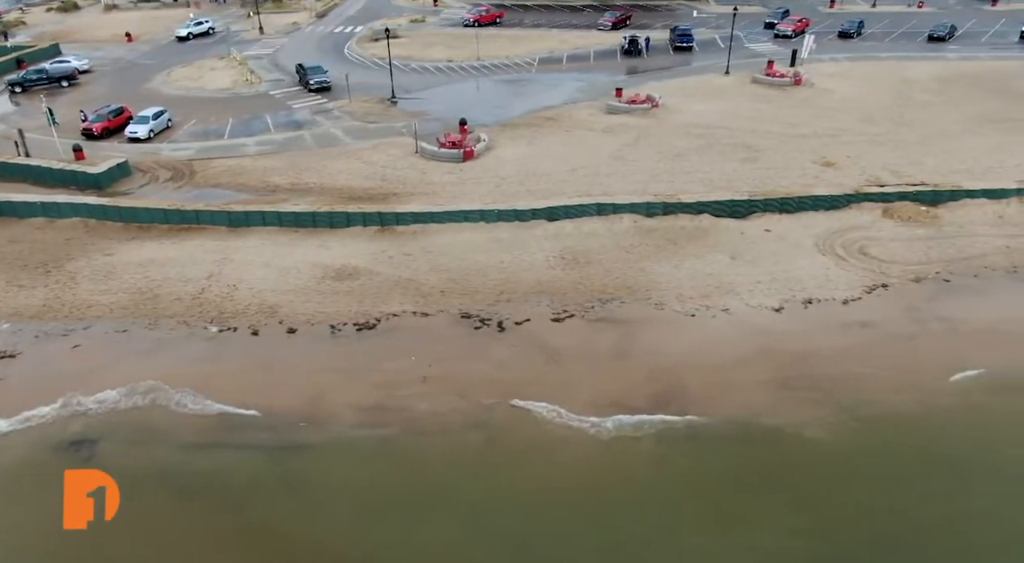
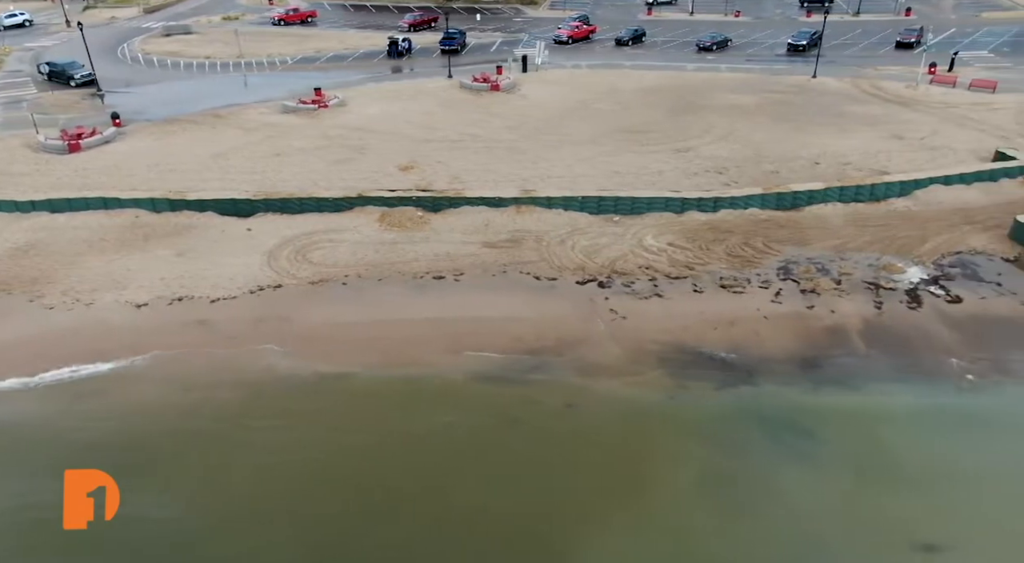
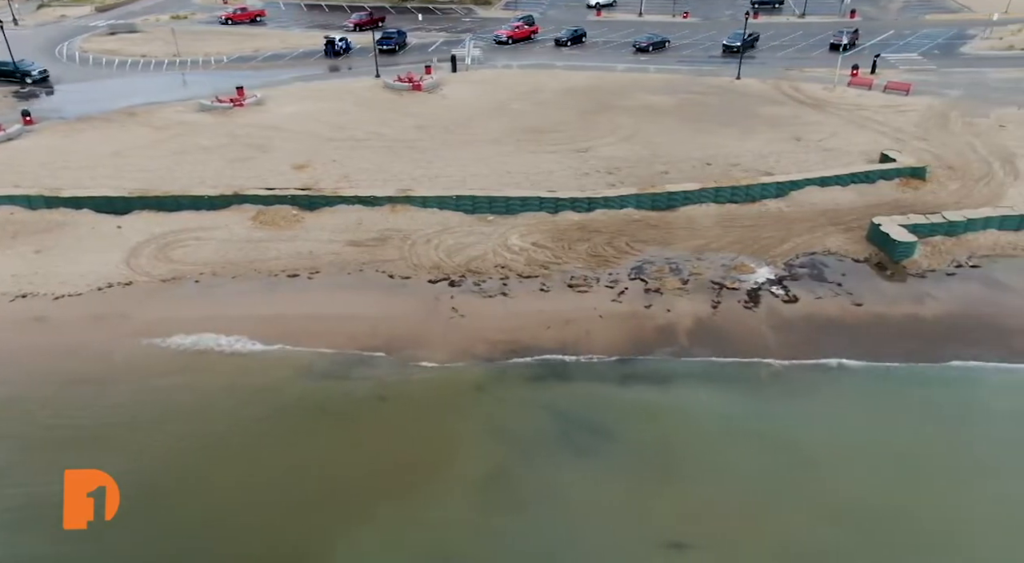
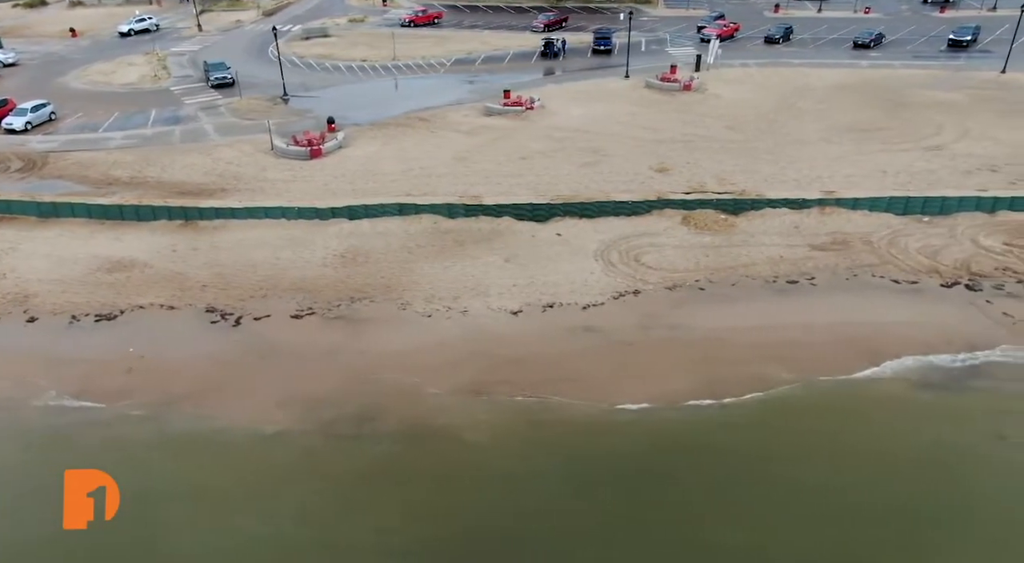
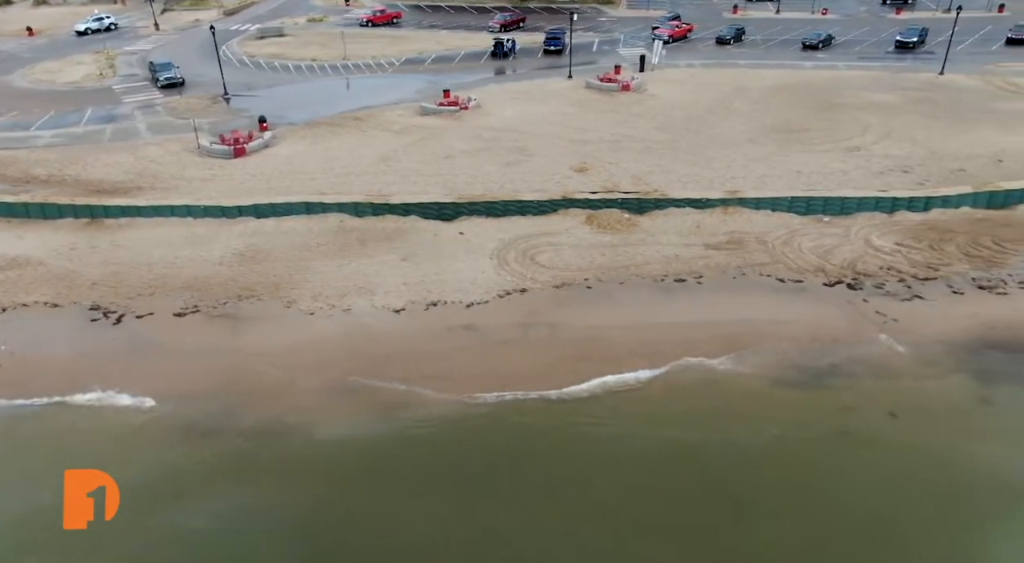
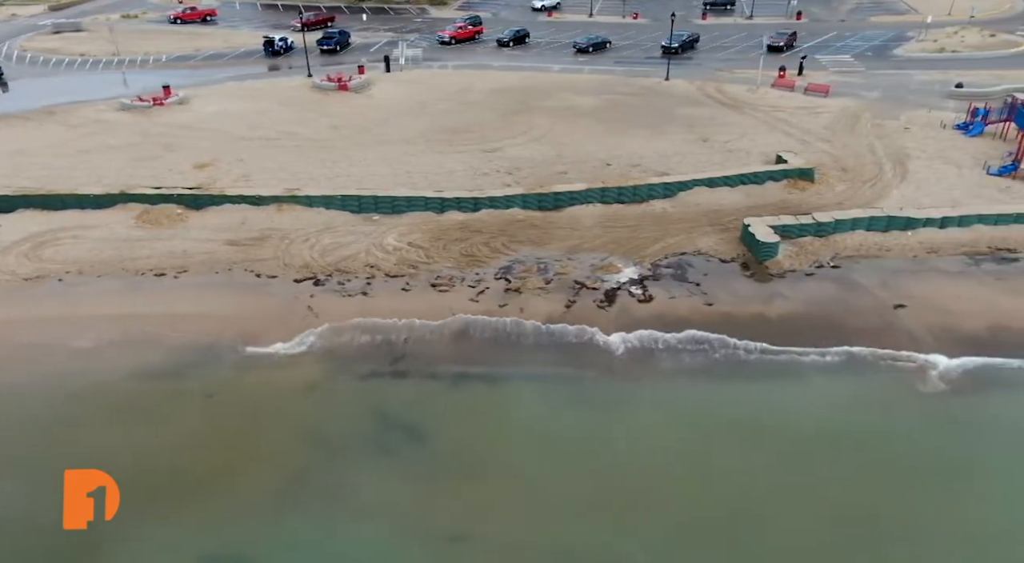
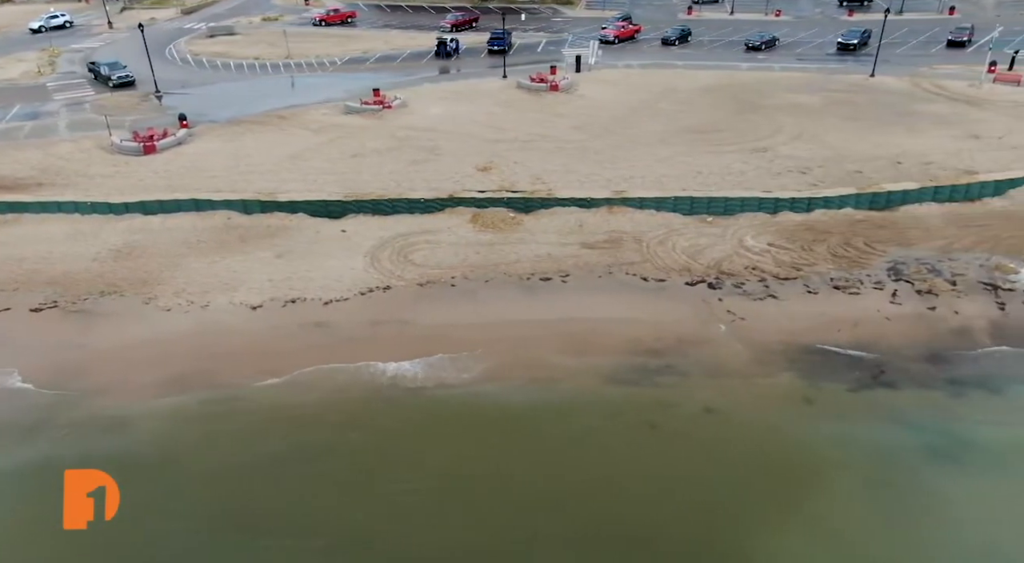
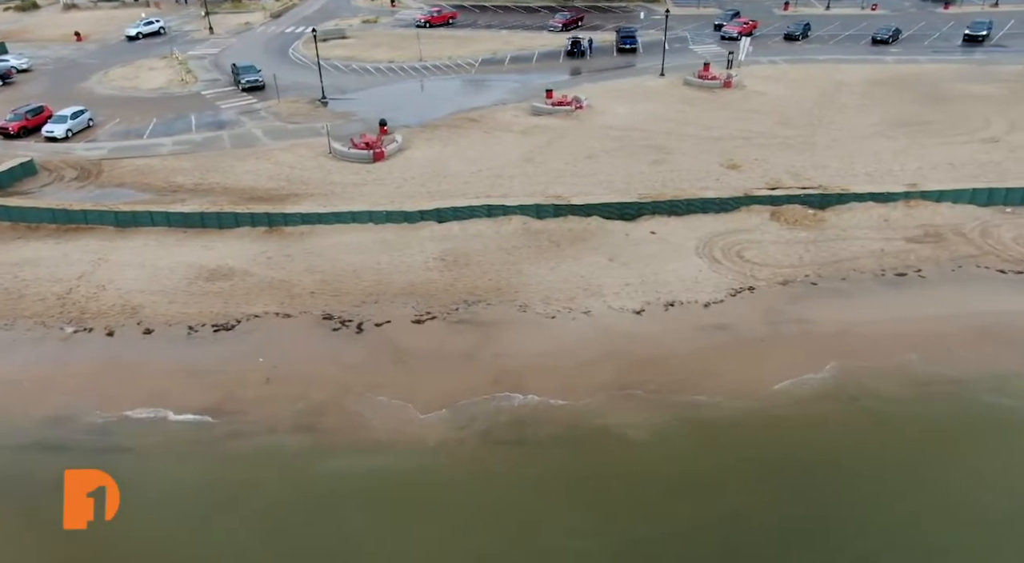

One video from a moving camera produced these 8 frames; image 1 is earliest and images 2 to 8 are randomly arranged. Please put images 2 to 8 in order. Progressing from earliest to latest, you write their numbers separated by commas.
8, 4, 5, 7, 2, 3, 6
